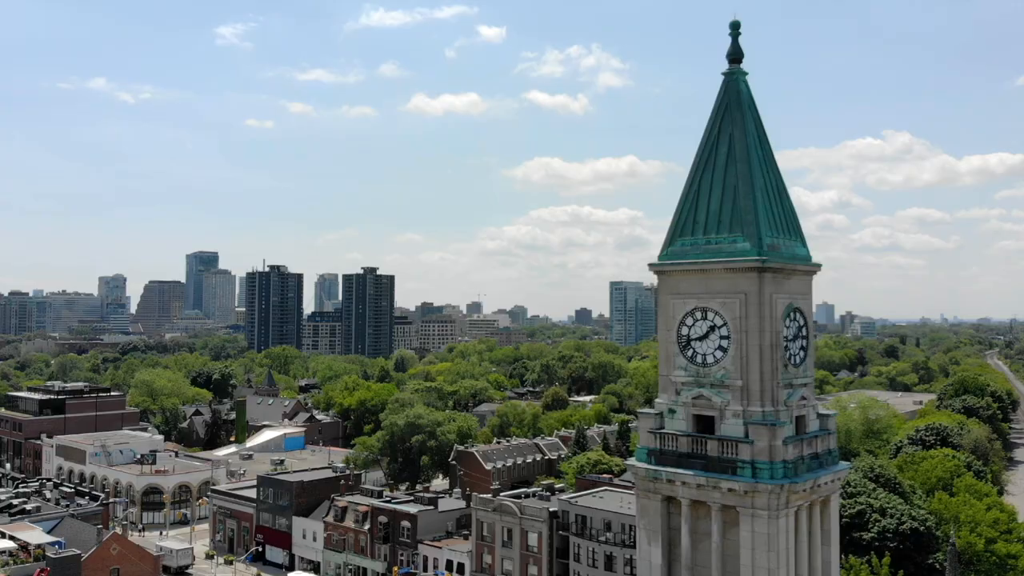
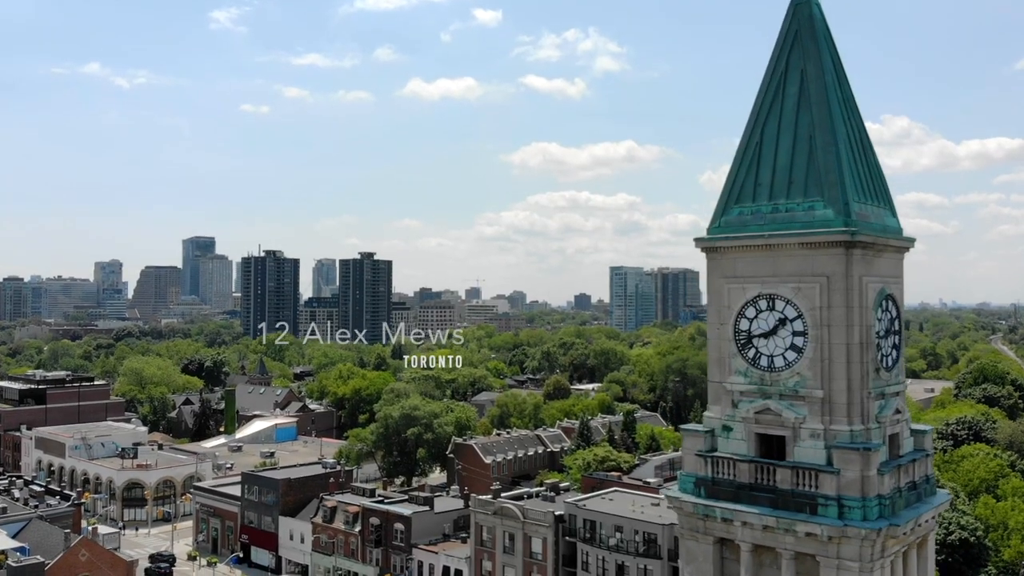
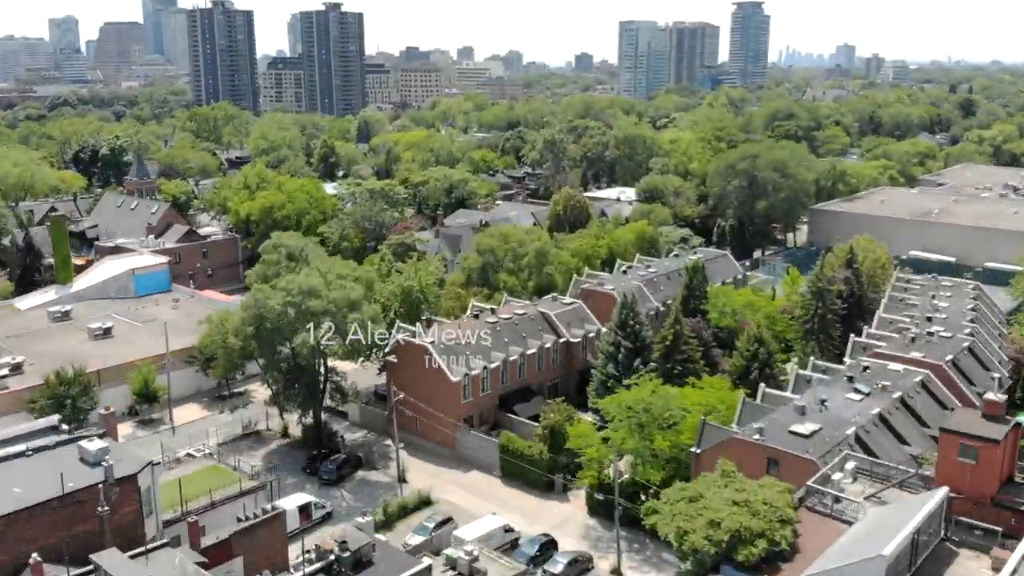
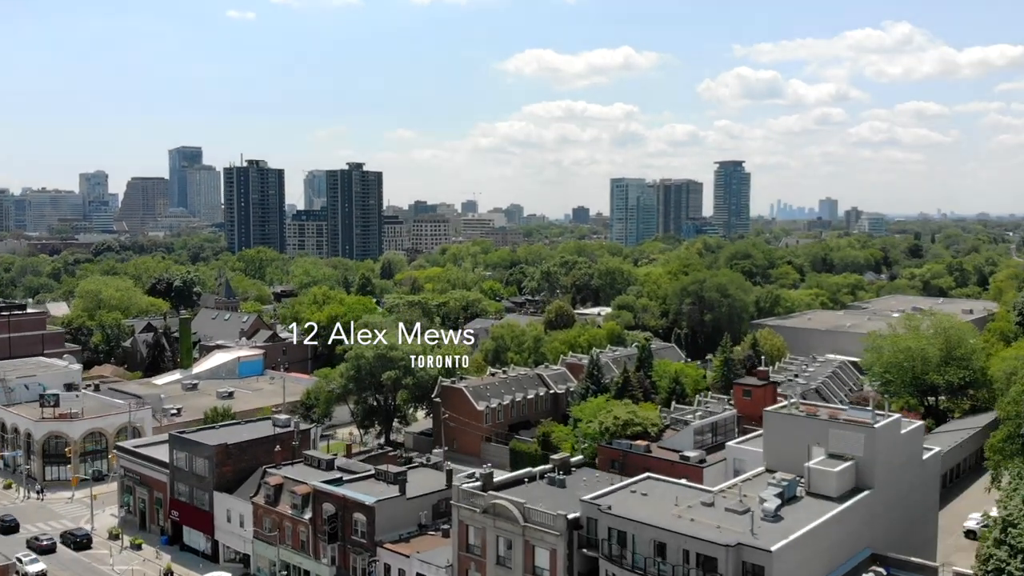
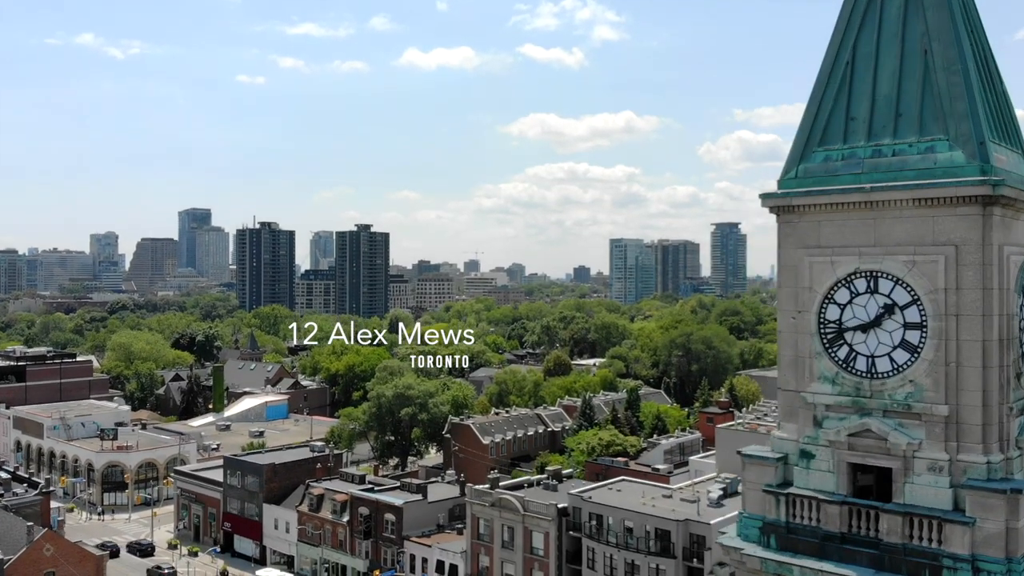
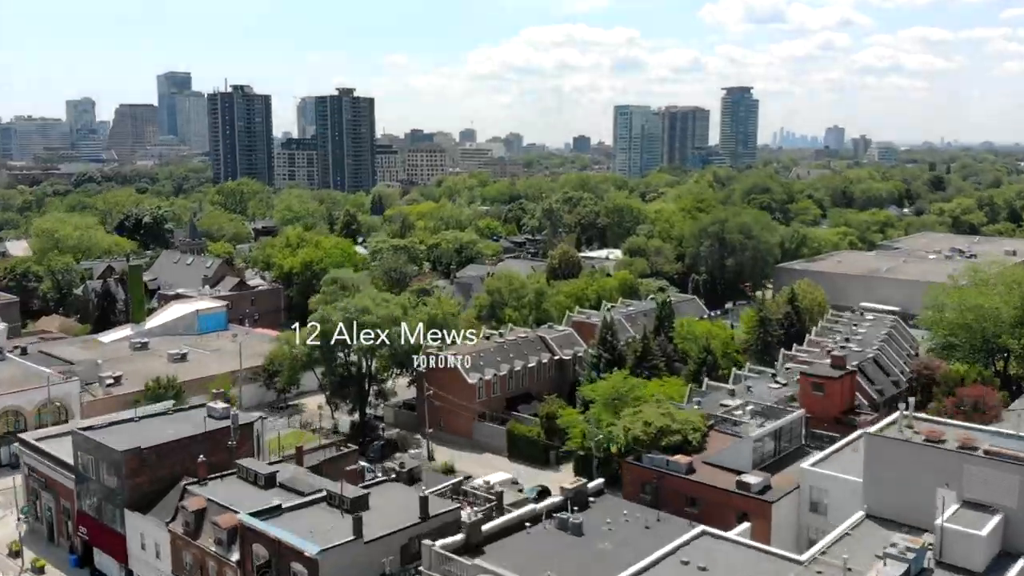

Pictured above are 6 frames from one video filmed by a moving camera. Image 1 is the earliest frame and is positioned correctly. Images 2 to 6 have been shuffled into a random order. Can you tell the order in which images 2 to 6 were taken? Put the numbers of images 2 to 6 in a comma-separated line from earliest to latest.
2, 5, 4, 6, 3
